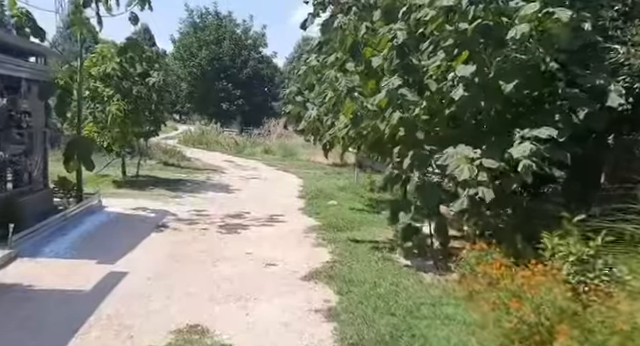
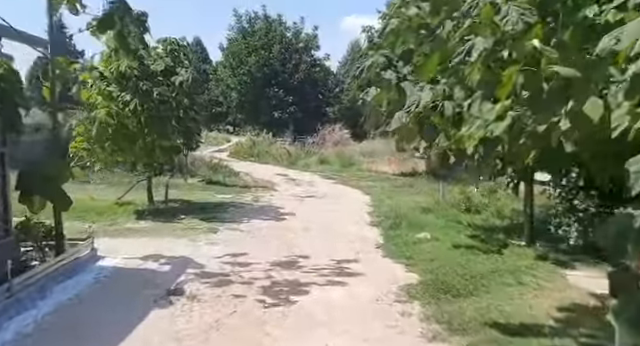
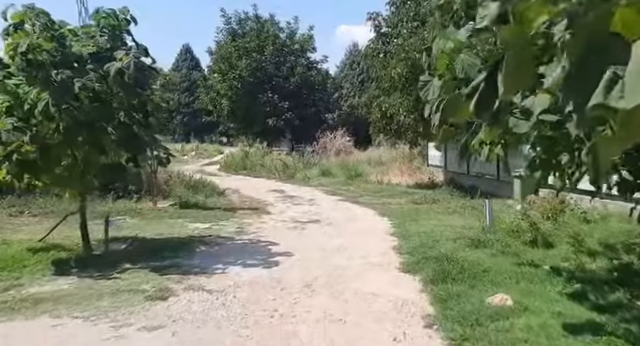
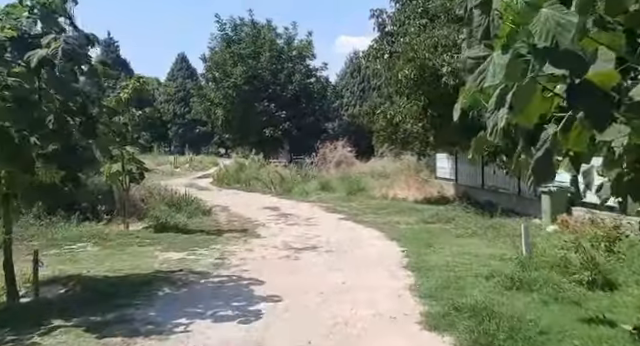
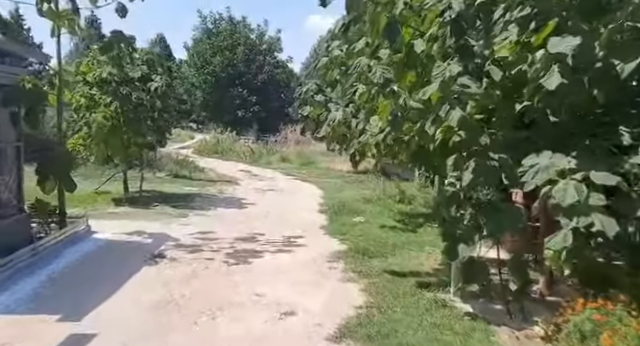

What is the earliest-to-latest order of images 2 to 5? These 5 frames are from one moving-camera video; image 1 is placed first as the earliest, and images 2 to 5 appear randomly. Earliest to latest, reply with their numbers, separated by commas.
5, 2, 3, 4
